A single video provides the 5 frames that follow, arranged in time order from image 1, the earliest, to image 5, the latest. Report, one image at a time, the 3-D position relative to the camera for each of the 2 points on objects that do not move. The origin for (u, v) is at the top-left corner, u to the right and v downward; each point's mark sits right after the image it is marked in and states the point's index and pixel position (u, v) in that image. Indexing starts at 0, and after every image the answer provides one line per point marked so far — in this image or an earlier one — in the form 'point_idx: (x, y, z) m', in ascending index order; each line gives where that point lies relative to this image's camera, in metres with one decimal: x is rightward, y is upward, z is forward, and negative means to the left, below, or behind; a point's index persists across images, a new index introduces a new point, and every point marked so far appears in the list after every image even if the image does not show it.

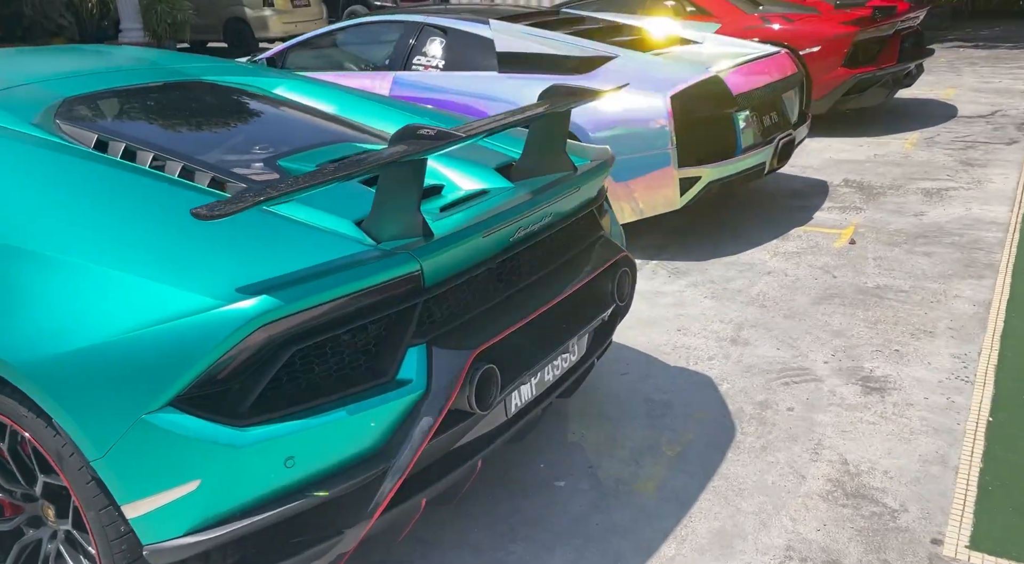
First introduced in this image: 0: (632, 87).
0: (+0.6, +1.1, +4.3) m
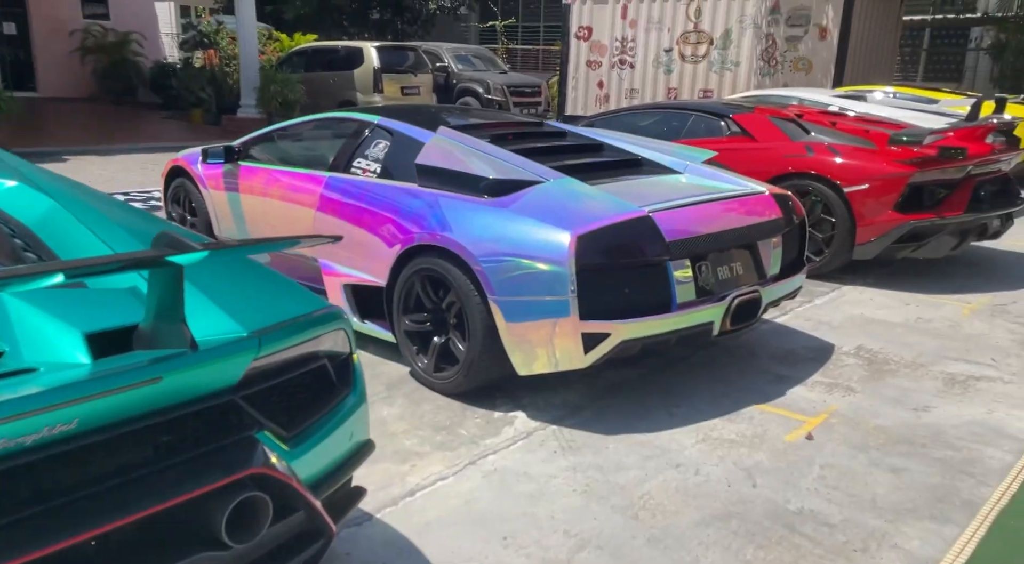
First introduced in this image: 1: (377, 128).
0: (+0.1, +0.3, +3.6) m
1: (-0.8, +0.9, +4.8) m
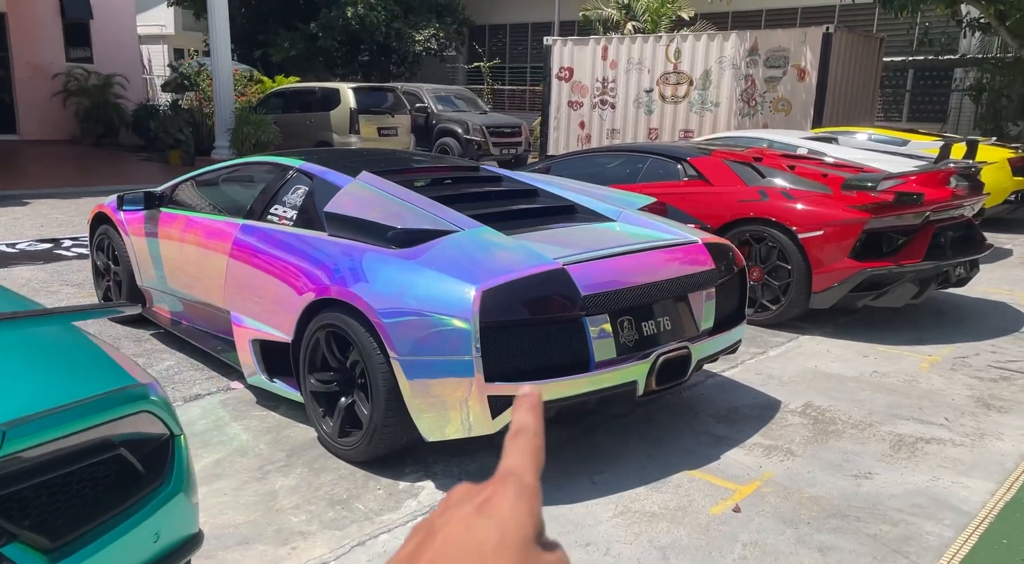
0: (-0.3, 0.0, +3.4) m
1: (-1.2, +0.6, +4.6) m
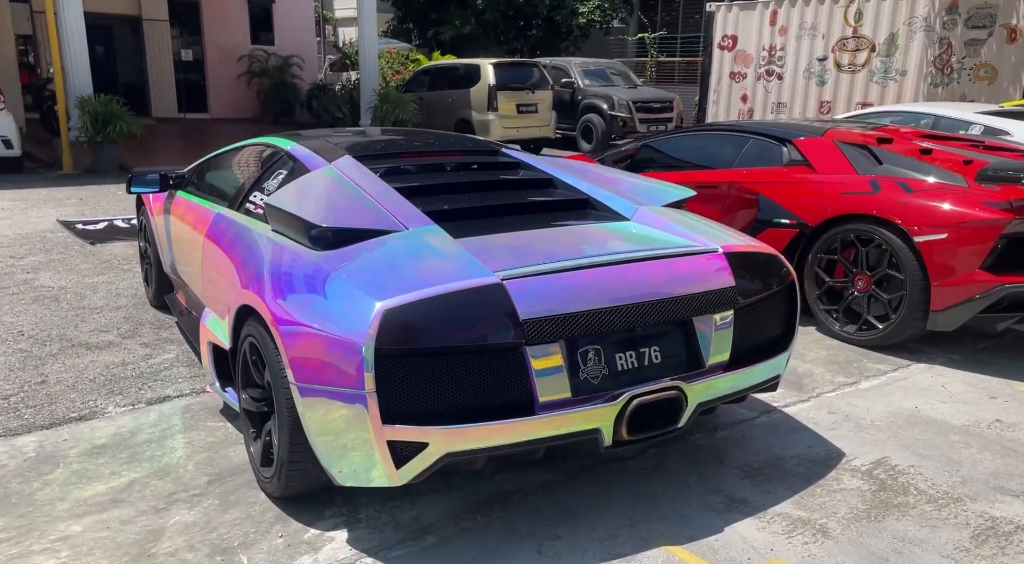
0: (-0.5, 0.0, +2.8) m
1: (-1.2, +0.6, +4.1) m
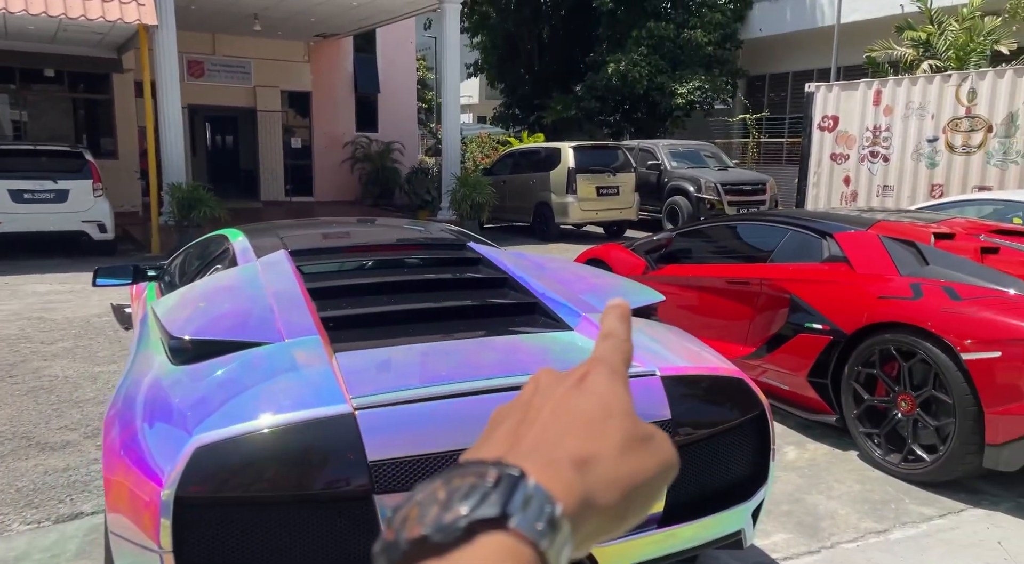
0: (-0.9, -0.4, +2.4) m
1: (-1.4, +0.1, +3.9) m
